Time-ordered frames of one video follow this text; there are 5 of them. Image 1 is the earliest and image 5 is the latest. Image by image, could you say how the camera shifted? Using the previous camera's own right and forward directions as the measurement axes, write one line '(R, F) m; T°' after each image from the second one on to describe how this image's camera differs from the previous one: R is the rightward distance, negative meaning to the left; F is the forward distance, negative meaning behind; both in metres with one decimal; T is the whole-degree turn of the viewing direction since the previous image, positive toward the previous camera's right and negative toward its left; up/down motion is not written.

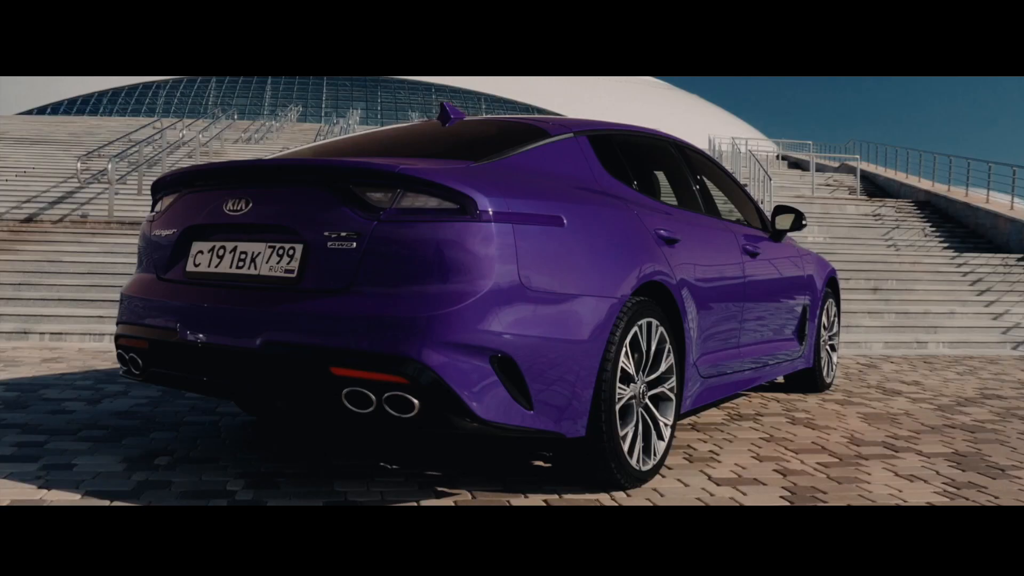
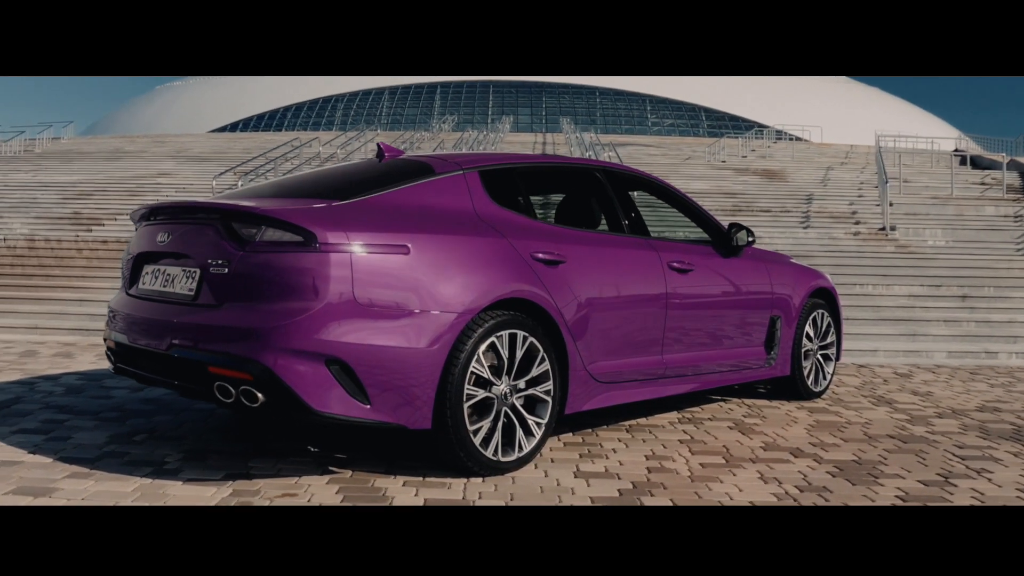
(+1.3, -0.4) m; -12°
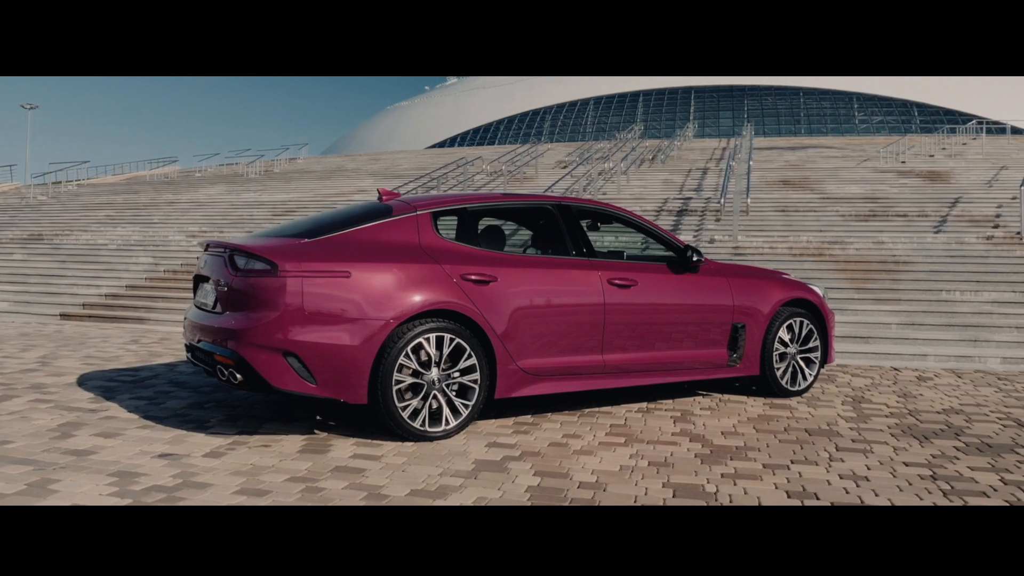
(+1.7, -1.0) m; -15°
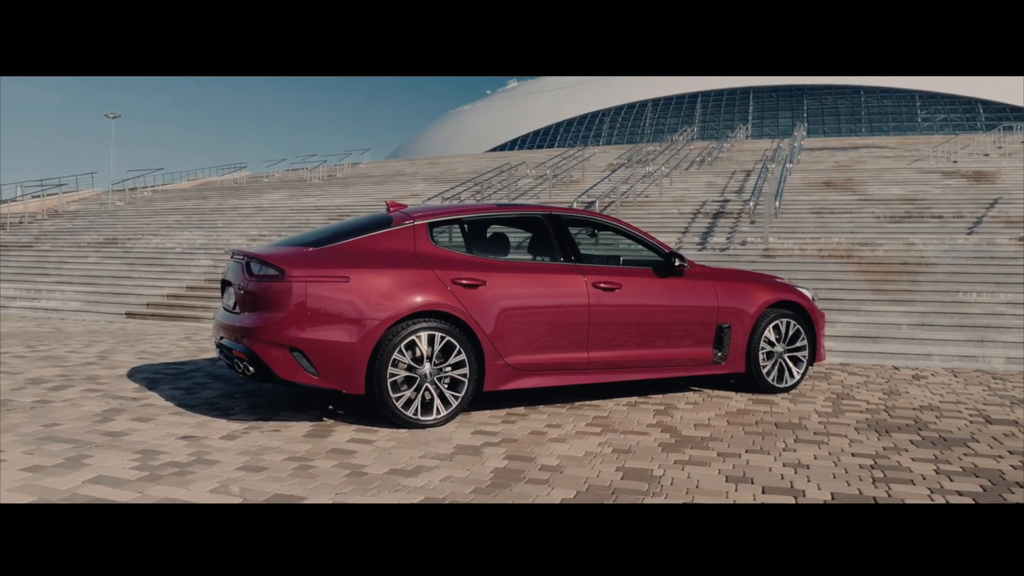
(+0.6, -0.5) m; -5°
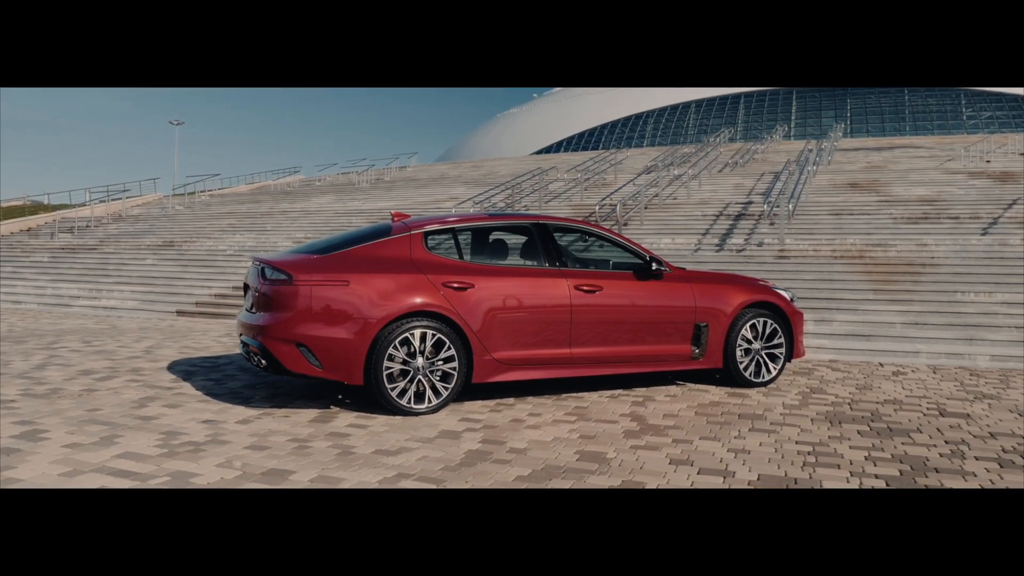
(+0.5, -0.6) m; -4°
